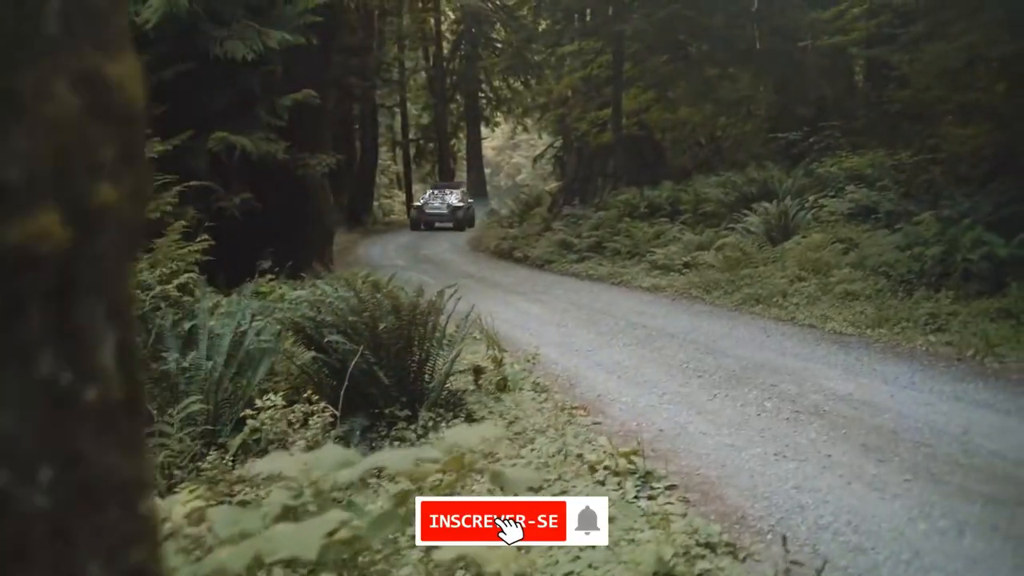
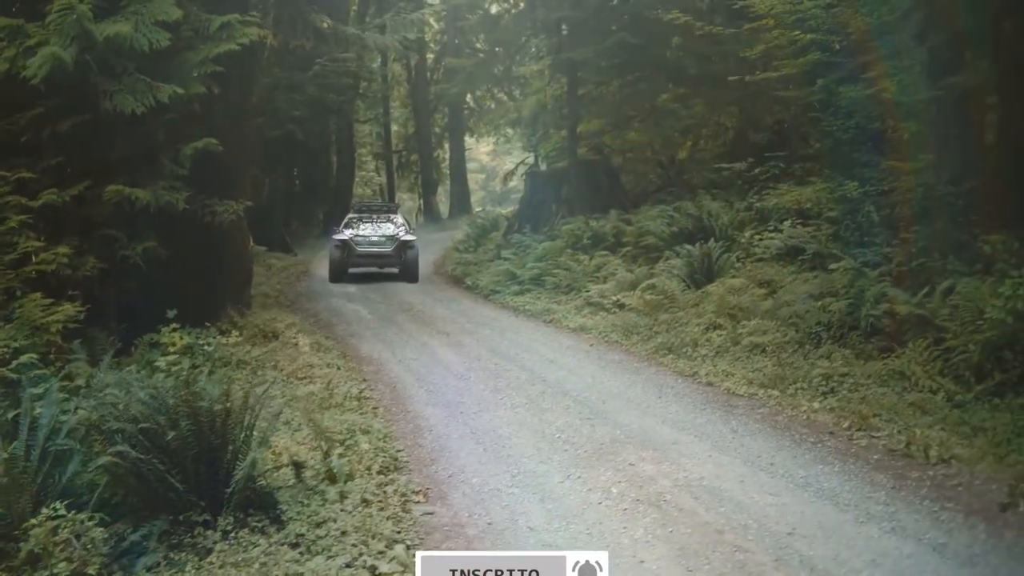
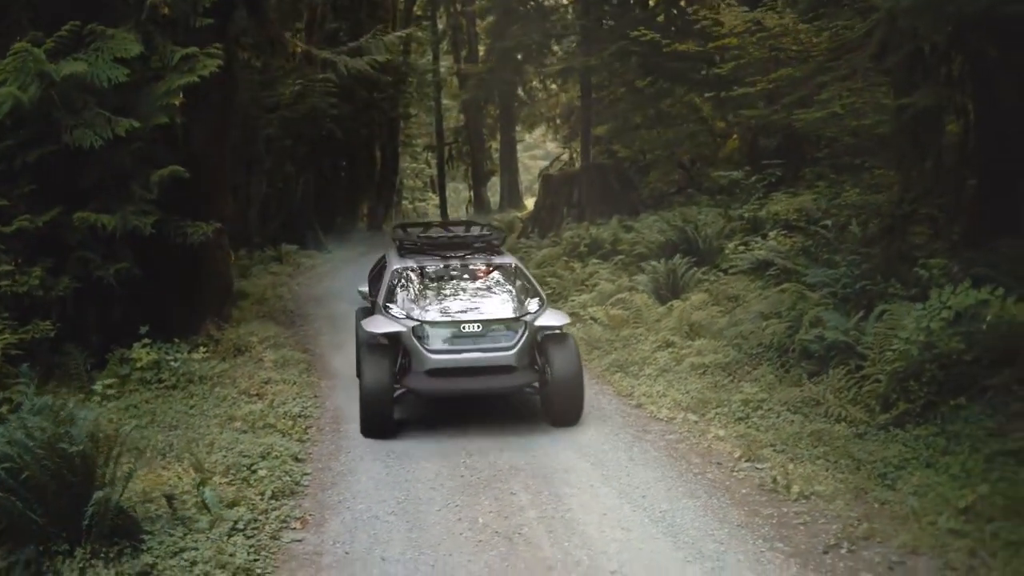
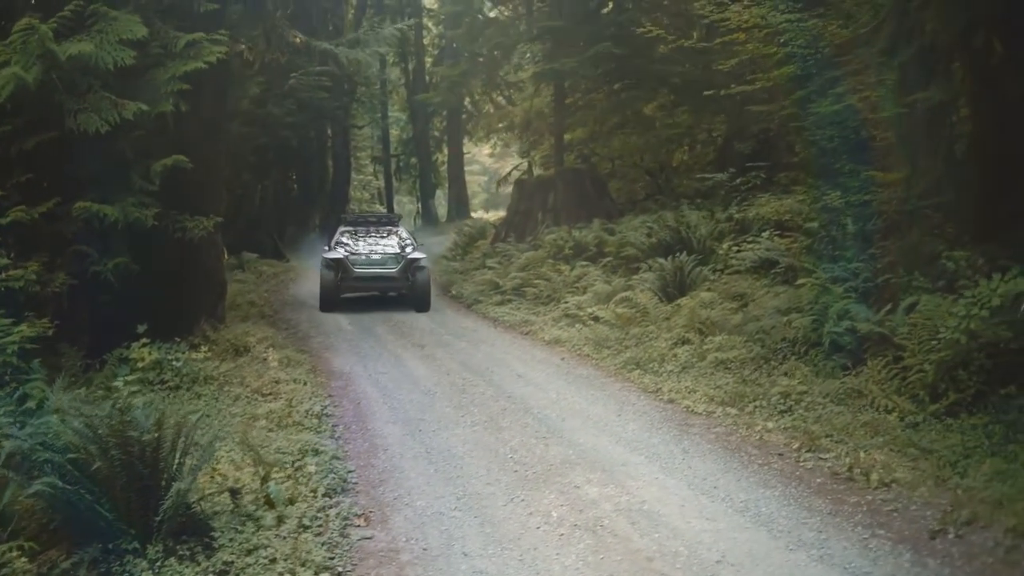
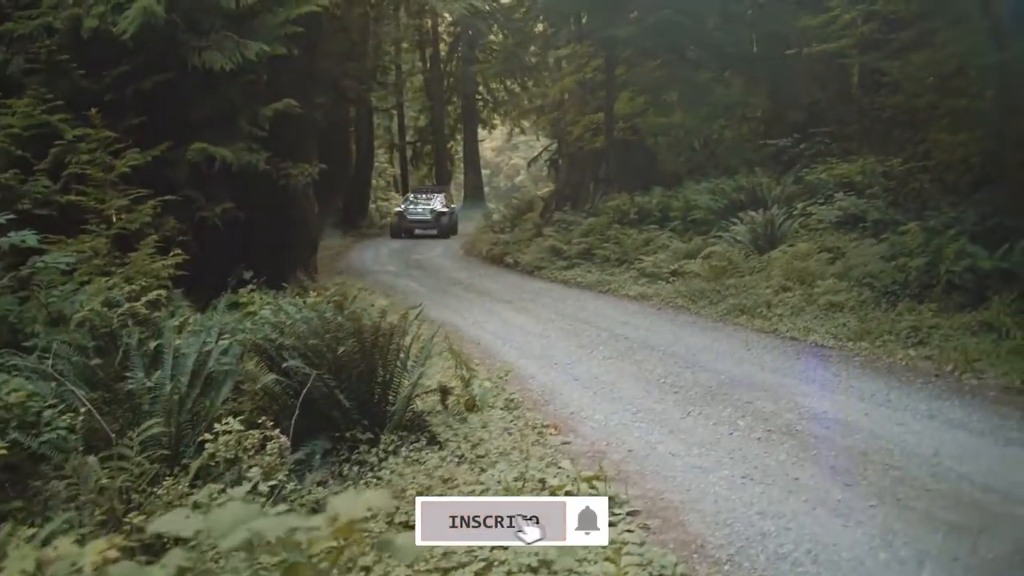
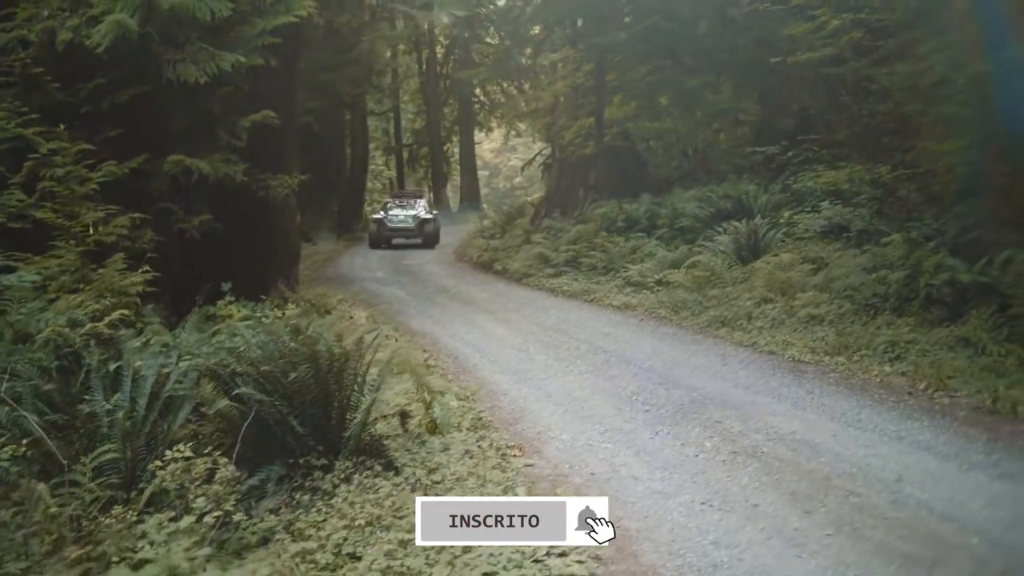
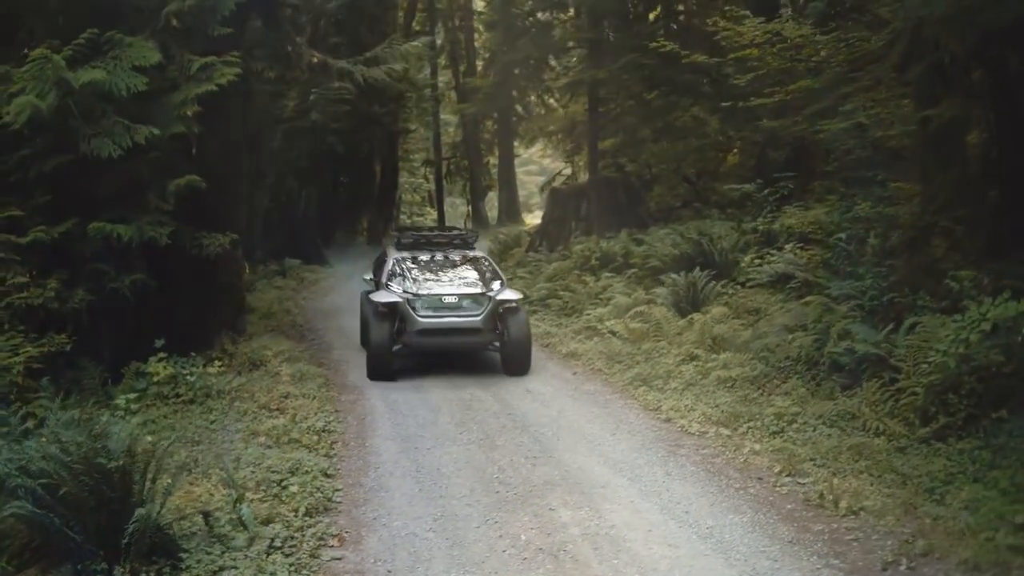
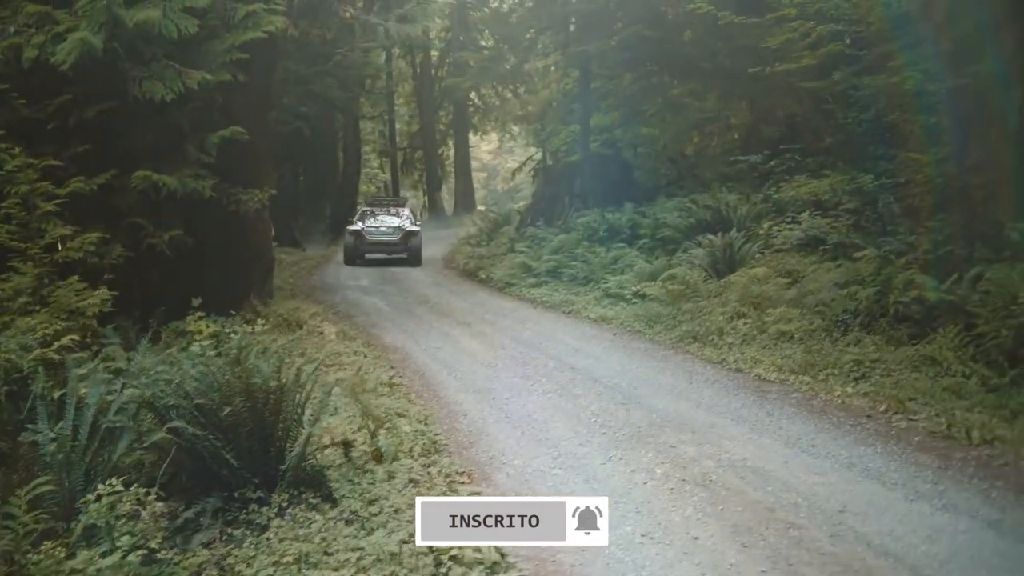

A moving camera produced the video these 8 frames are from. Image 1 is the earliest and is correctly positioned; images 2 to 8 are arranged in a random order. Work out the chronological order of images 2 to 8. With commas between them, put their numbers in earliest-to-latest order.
5, 6, 8, 2, 4, 7, 3
